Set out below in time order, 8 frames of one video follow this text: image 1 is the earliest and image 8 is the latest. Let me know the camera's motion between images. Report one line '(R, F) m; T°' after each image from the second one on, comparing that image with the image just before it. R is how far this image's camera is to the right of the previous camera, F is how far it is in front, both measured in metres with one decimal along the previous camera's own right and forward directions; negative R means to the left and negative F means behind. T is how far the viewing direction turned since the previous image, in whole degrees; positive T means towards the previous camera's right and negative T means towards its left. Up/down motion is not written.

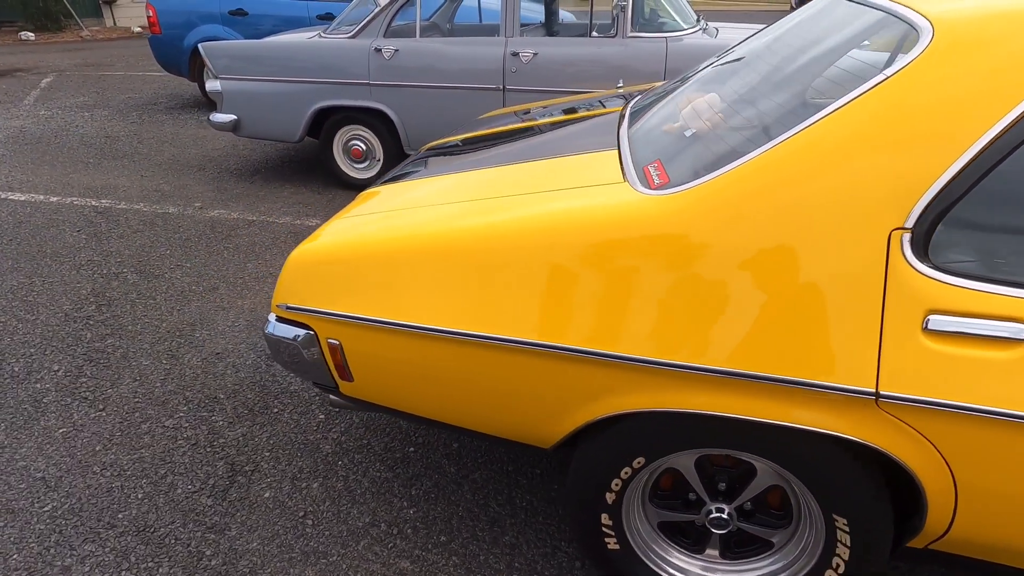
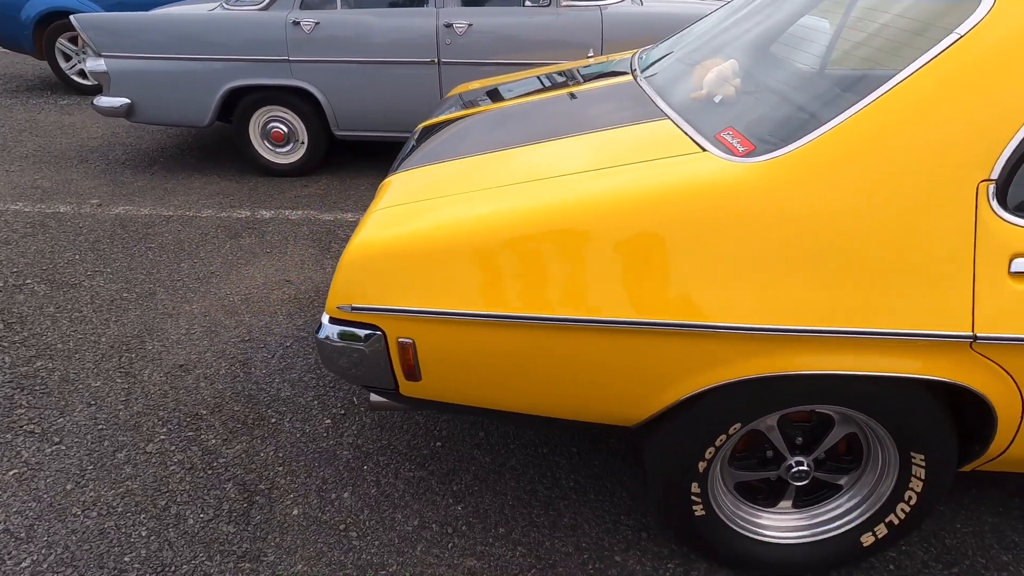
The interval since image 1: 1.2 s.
(-0.5, +0.1) m; +10°
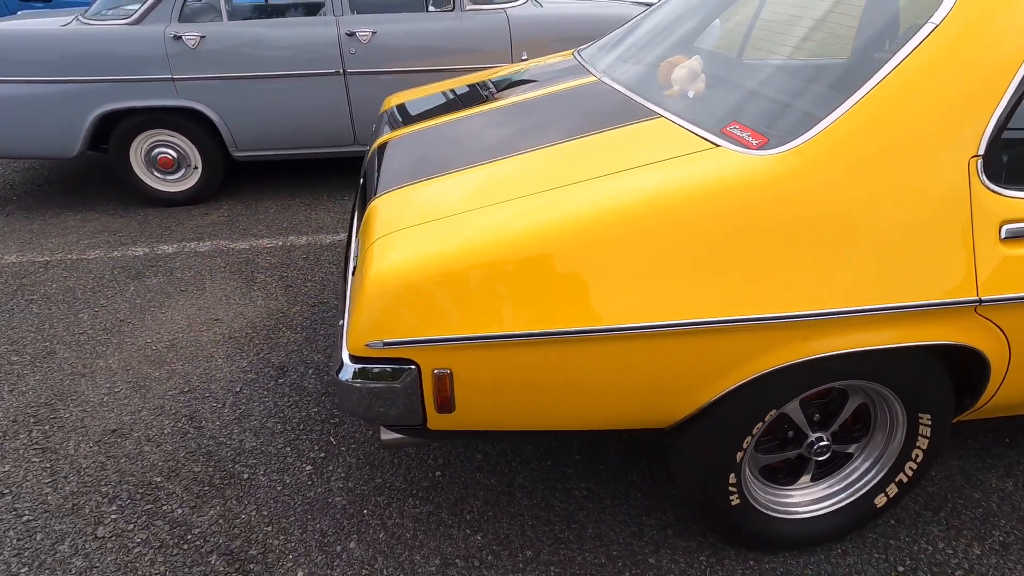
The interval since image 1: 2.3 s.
(-0.4, +0.1) m; +11°
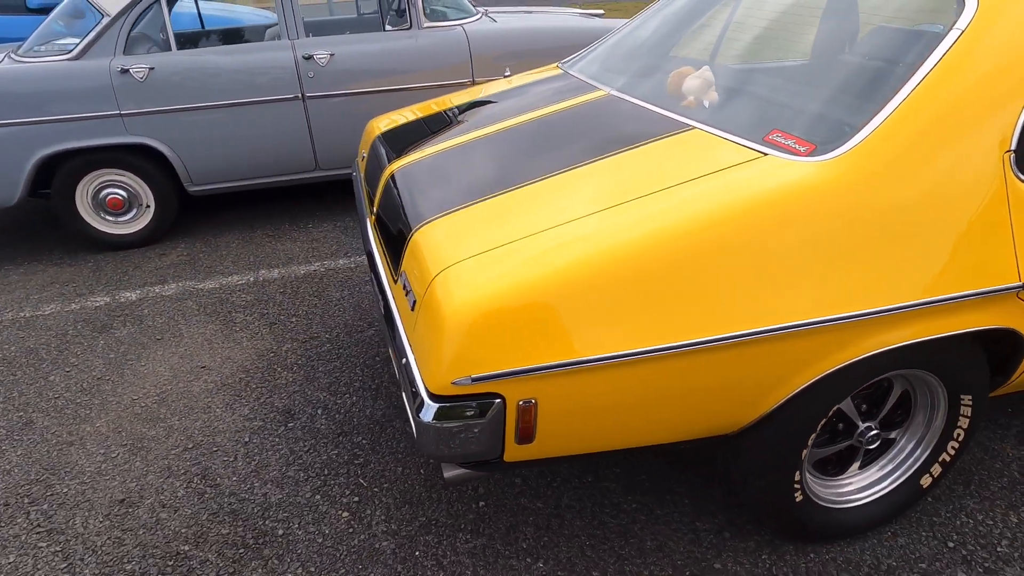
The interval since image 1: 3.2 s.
(-0.3, 0.0) m; +6°
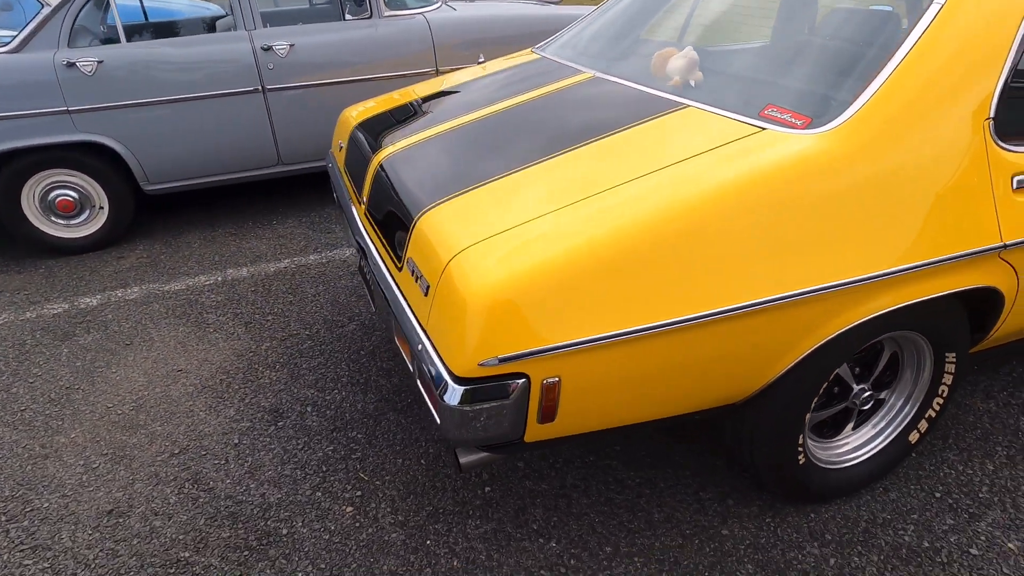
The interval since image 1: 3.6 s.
(-0.2, 0.0) m; +4°
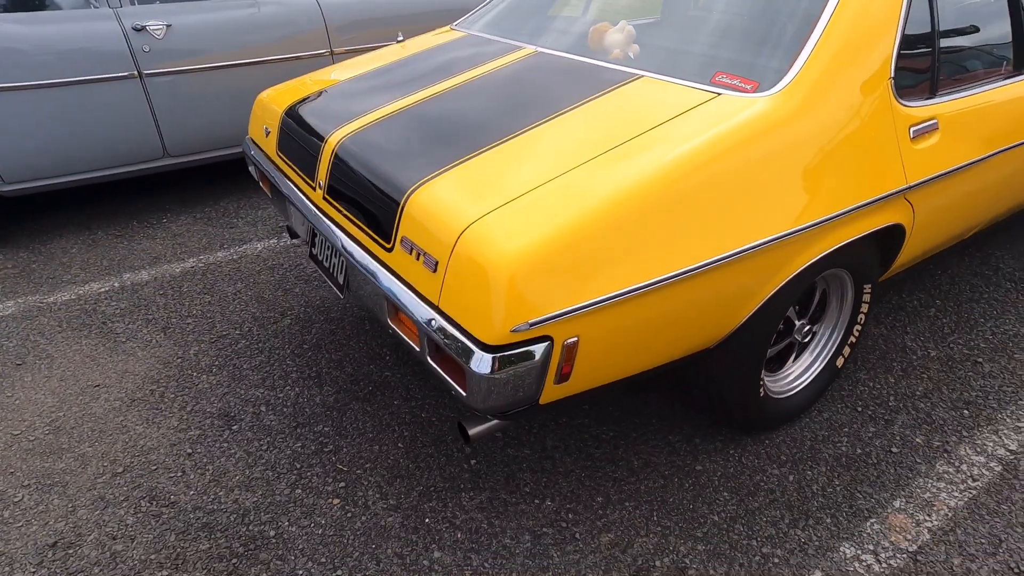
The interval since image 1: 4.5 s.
(-0.4, 0.0) m; +12°
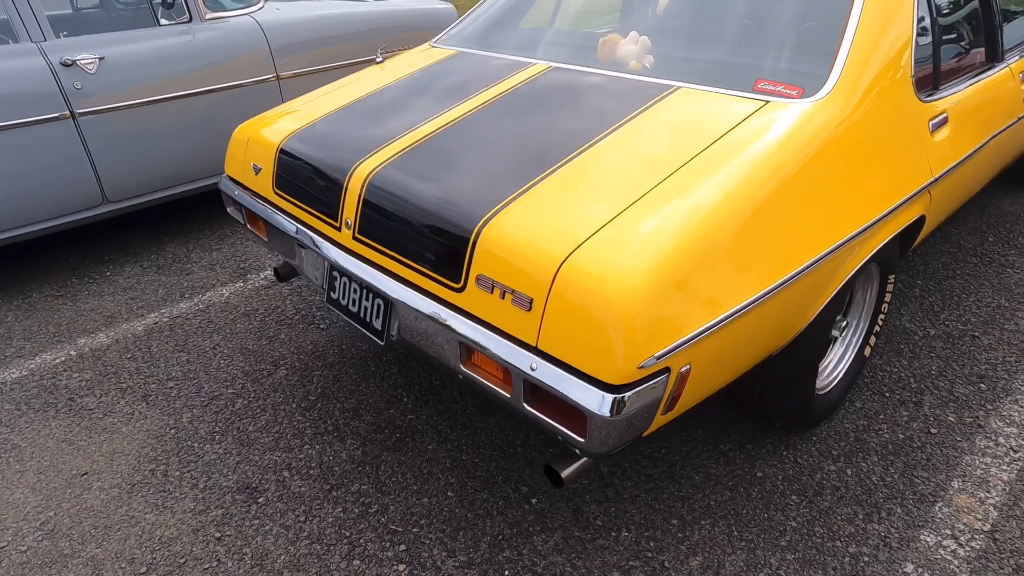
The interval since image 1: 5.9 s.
(-0.4, +0.1) m; +8°
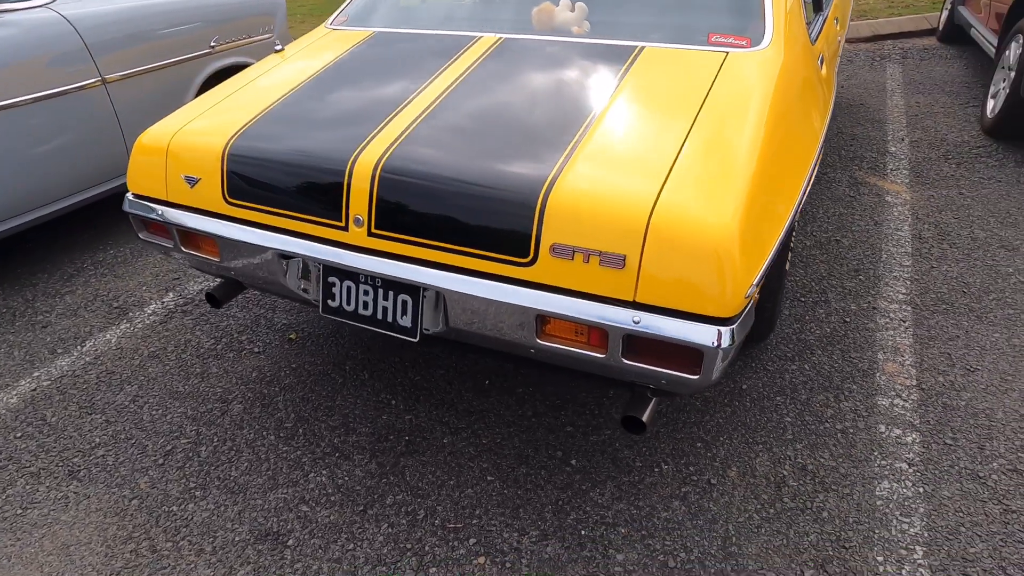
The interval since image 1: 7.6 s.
(-0.7, +0.1) m; +18°
